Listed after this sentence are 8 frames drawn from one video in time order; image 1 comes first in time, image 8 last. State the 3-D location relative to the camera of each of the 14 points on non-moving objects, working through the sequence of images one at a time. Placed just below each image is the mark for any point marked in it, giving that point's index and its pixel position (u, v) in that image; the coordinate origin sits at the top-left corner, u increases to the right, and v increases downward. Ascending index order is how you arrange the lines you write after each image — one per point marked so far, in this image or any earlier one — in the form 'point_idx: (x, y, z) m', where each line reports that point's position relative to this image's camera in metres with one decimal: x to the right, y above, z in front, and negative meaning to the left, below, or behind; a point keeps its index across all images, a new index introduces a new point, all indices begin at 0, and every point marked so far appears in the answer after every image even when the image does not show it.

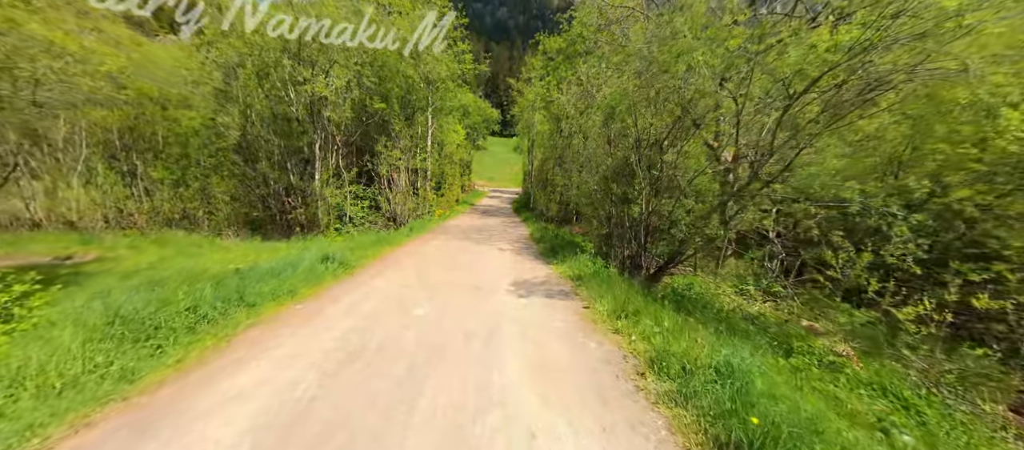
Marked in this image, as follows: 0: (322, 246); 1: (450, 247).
0: (-6.6, -0.7, +13.0) m
1: (-2.2, -0.7, +14.0) m
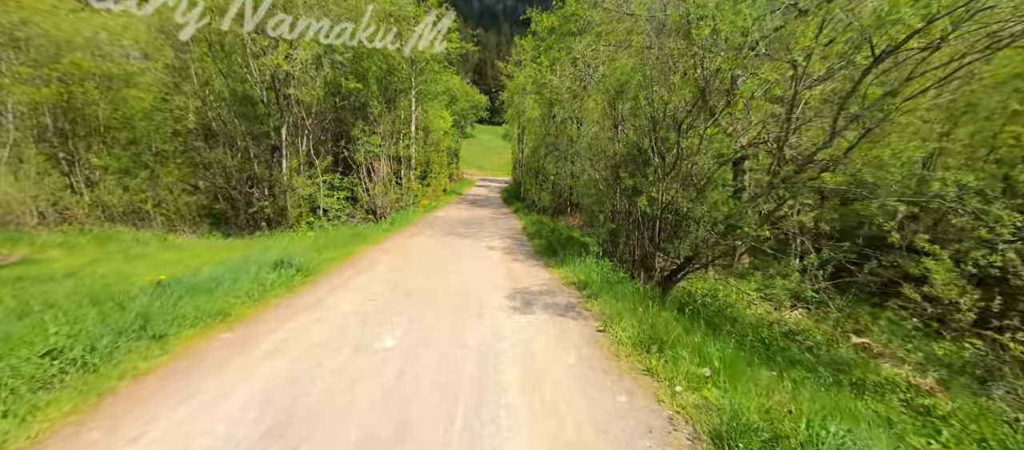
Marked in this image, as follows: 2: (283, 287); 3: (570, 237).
0: (-6.8, -0.6, +11.4) m
1: (-2.5, -0.5, +12.5) m
2: (-3.9, -1.1, +6.6) m
3: (+1.8, -0.4, +12.0) m
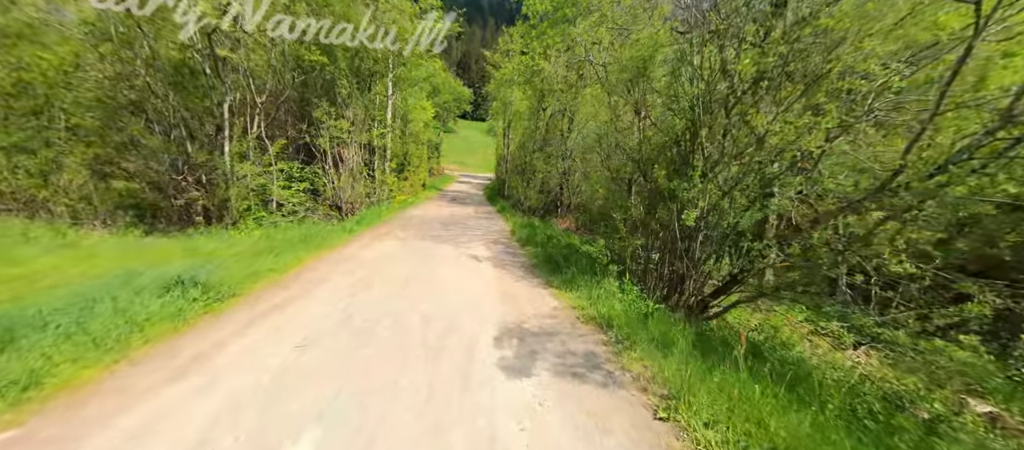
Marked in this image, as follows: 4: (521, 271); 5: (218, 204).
0: (-7.1, -0.5, +9.0) m
1: (-2.8, -0.6, +10.4) m
2: (-4.0, -1.1, +4.4) m
3: (+1.5, -0.5, +10.2) m
4: (+0.2, -0.9, +7.8) m
5: (-9.6, +0.7, +12.3) m
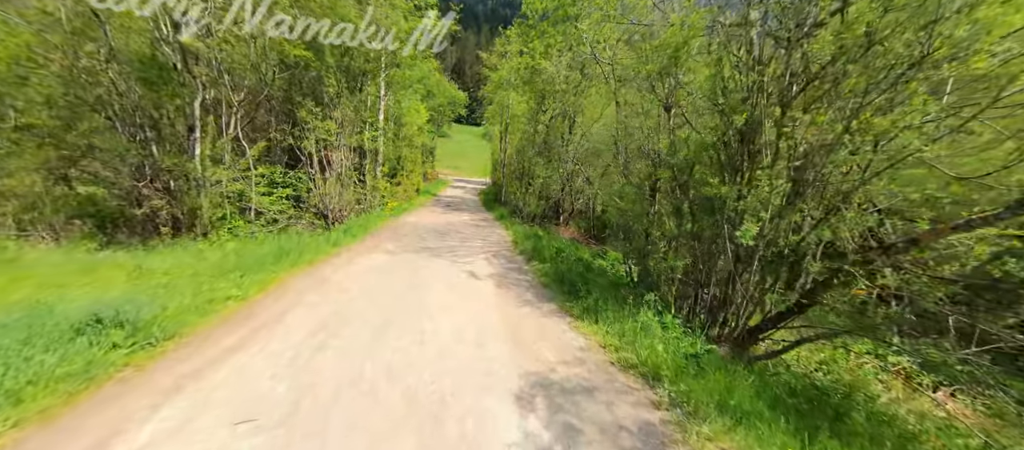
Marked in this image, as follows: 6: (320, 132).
0: (-6.9, -0.8, +7.8) m
1: (-2.7, -0.9, +9.3) m
2: (-3.8, -1.3, +3.2) m
3: (+1.6, -0.8, +9.1) m
4: (+0.3, -1.2, +6.7) m
5: (-9.5, +0.4, +11.1) m
6: (-7.1, +3.4, +14.0) m
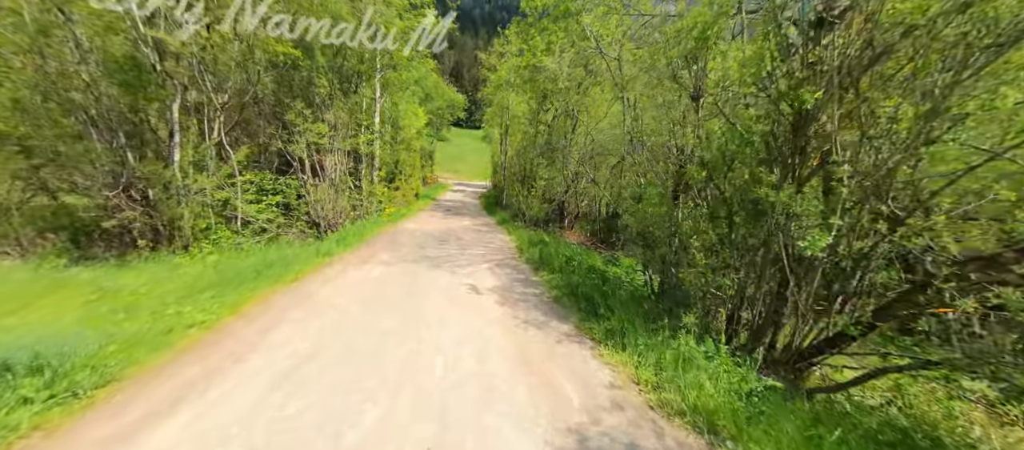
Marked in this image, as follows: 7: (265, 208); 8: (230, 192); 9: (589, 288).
0: (-6.8, -1.1, +7.0) m
1: (-2.6, -1.1, +8.5) m
2: (-3.6, -1.5, +2.4) m
3: (+1.7, -0.9, +8.3) m
4: (+0.5, -1.3, +5.9) m
5: (-9.4, 0.0, +10.3) m
6: (-7.0, +3.1, +13.2) m
7: (-8.0, +0.6, +12.3) m
8: (-8.4, +1.0, +11.3) m
9: (+1.4, -1.1, +6.6) m
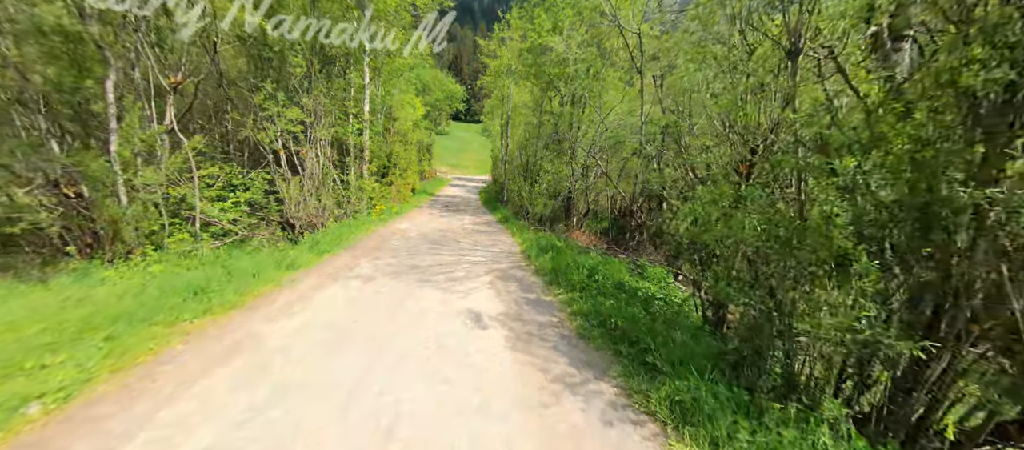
0: (-6.7, -1.2, +5.4) m
1: (-2.4, -1.2, +6.8) m
2: (-3.5, -1.7, +0.8) m
3: (+1.9, -1.0, +6.6) m
4: (+0.6, -1.5, +4.2) m
5: (-9.2, 0.0, +8.6) m
6: (-6.9, +3.1, +11.5) m
7: (-7.9, +0.5, +10.6) m
8: (-8.3, +0.9, +9.6) m
9: (+1.5, -1.2, +5.0) m
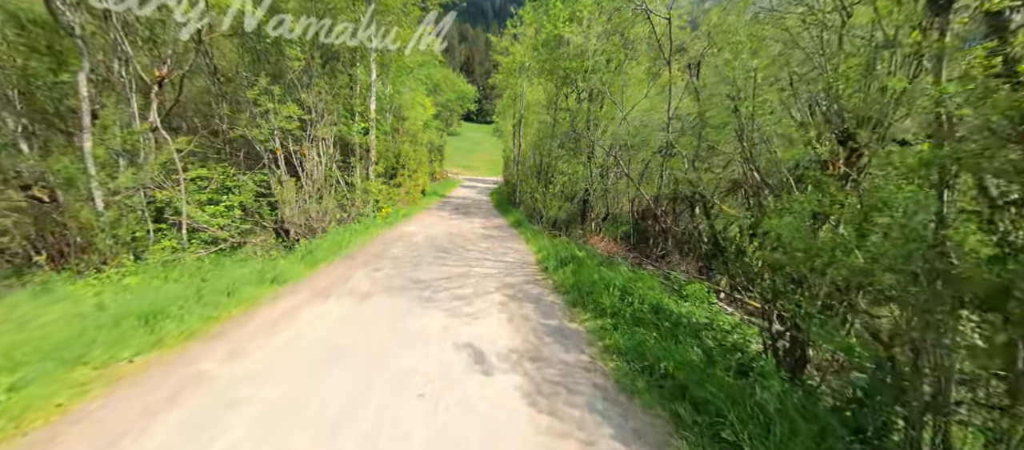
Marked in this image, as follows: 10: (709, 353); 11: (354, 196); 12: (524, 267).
0: (-6.4, -1.3, +4.5) m
1: (-2.2, -1.3, +5.8) m
2: (-3.4, -1.8, -0.2) m
3: (+2.1, -1.2, +5.5) m
4: (+0.8, -1.6, +3.2) m
5: (-8.9, -0.2, +7.8) m
6: (-6.5, +3.0, +10.6) m
7: (-7.5, +0.4, +9.8) m
8: (-7.9, +0.8, +8.8) m
9: (+1.7, -1.4, +3.9) m
10: (+2.2, -1.4, +4.2) m
11: (-5.9, +1.0, +14.0) m
12: (+0.3, -0.9, +8.5) m
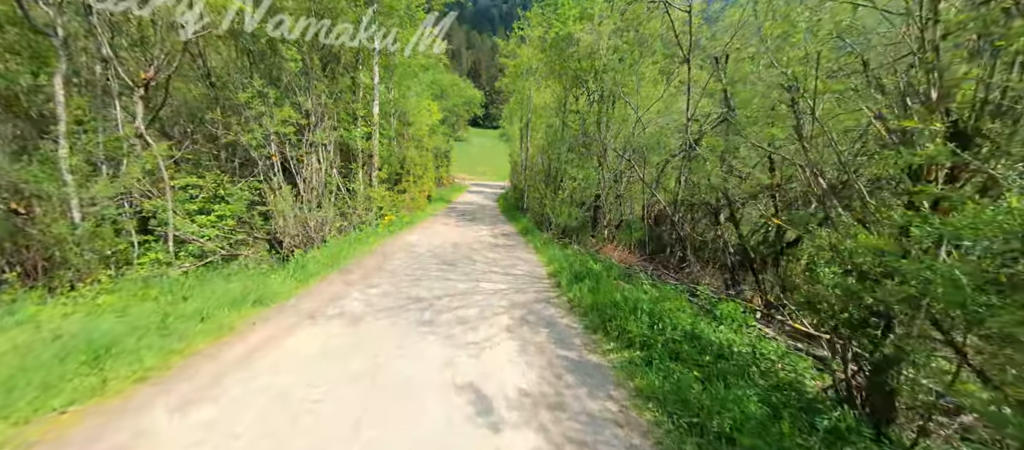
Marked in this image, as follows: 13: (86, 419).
0: (-6.3, -1.5, +3.9) m
1: (-2.0, -1.5, +5.1) m
2: (-3.4, -2.0, -0.9) m
3: (+2.3, -1.4, +4.7) m
4: (+0.9, -1.8, +2.4) m
5: (-8.8, -0.4, +7.3) m
6: (-6.3, +2.7, +10.1) m
7: (-7.3, +0.1, +9.2) m
8: (-7.8, +0.5, +8.2) m
9: (+1.9, -1.5, +3.1) m
10: (+2.3, -1.6, +3.4) m
11: (-5.6, +0.7, +13.4) m
12: (+0.5, -1.2, +7.7) m
13: (-3.6, -1.6, +3.2) m
